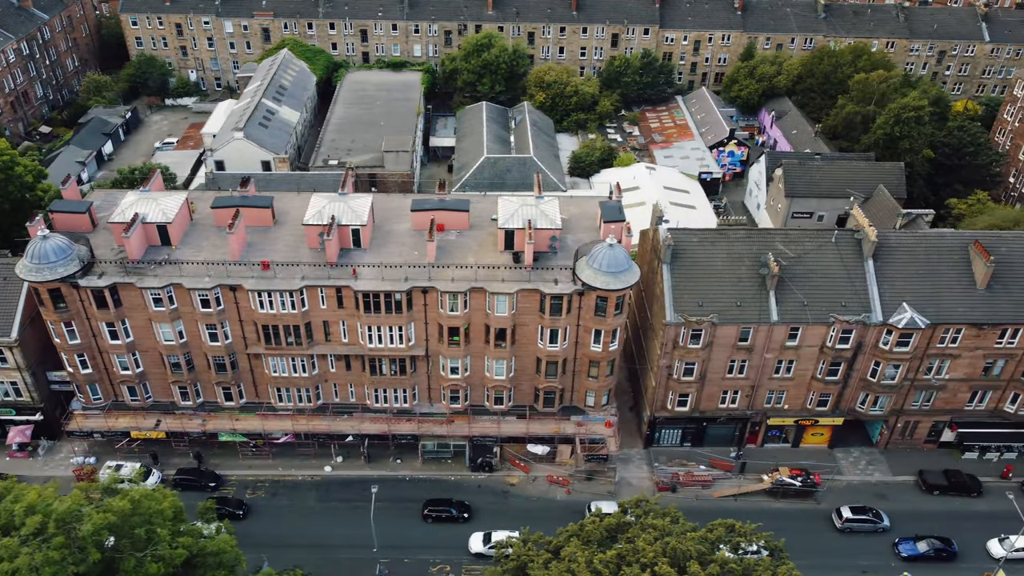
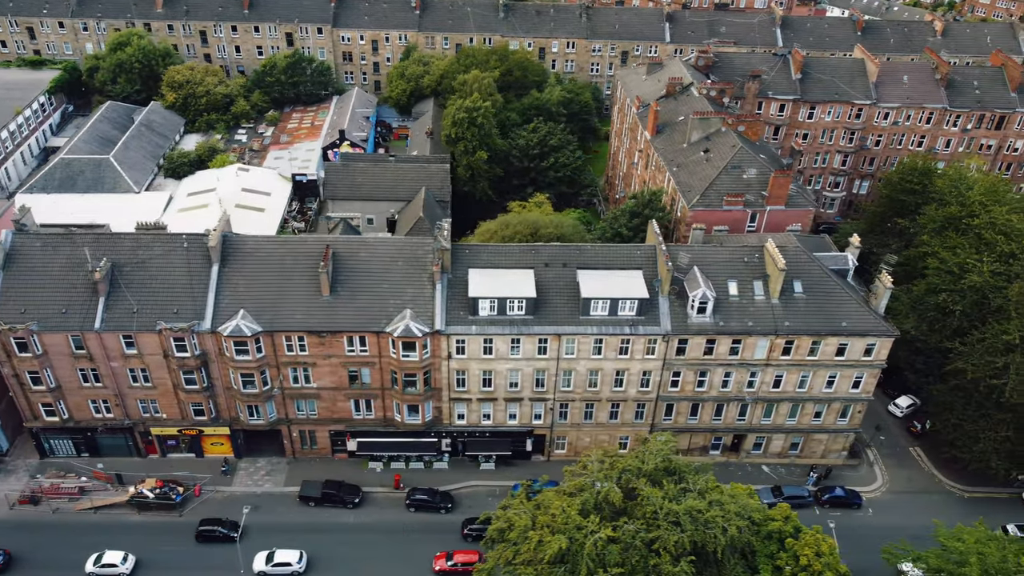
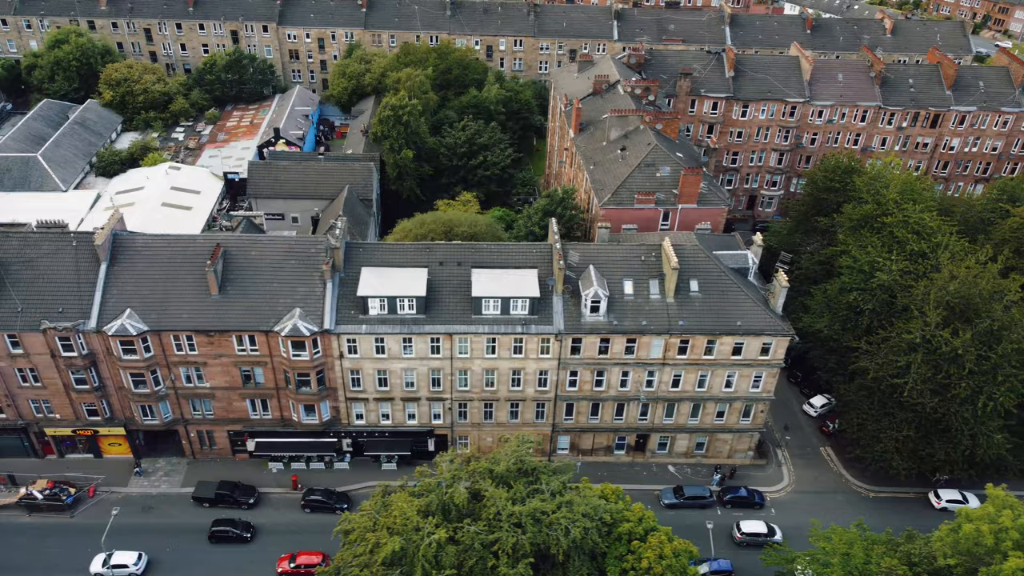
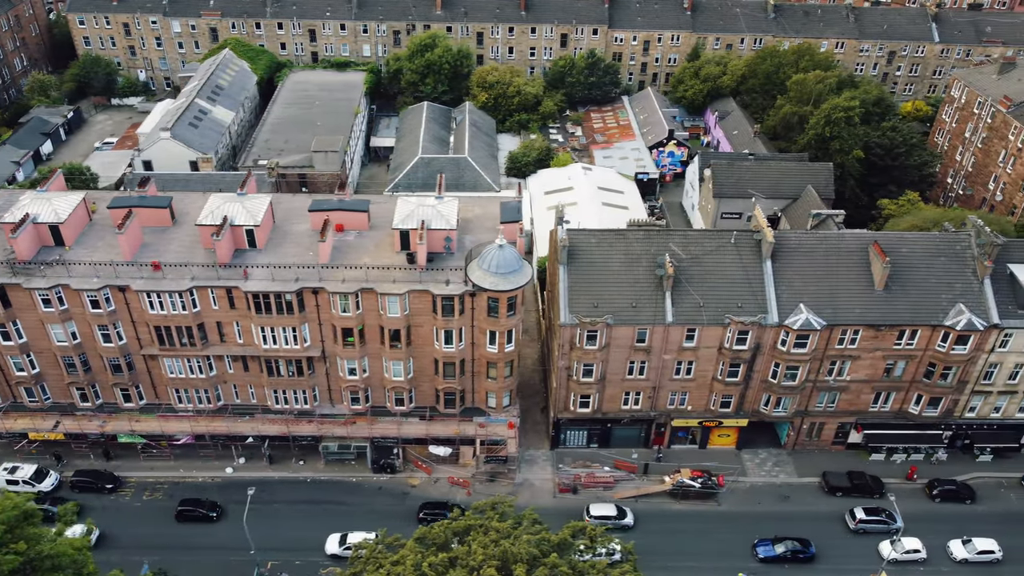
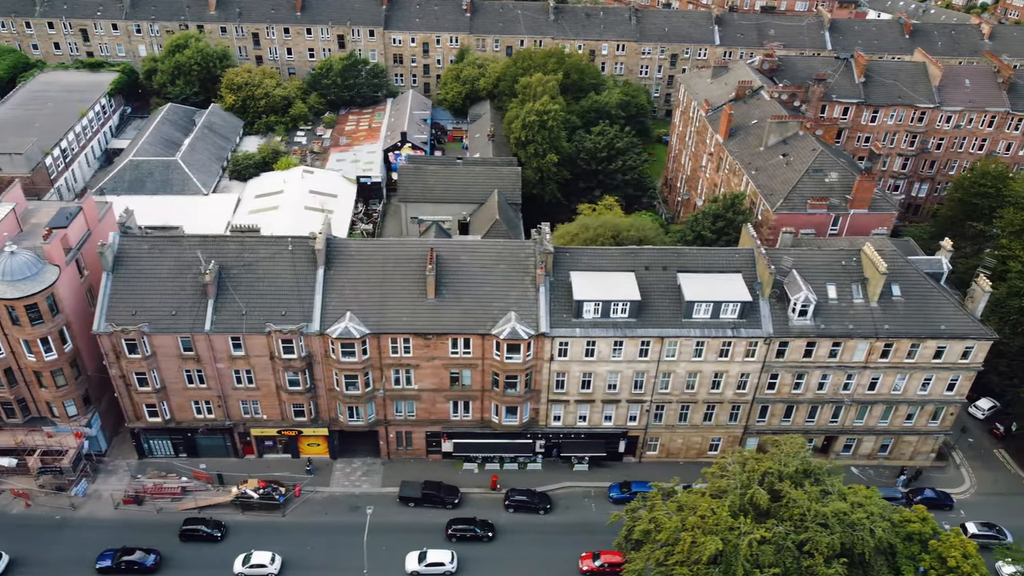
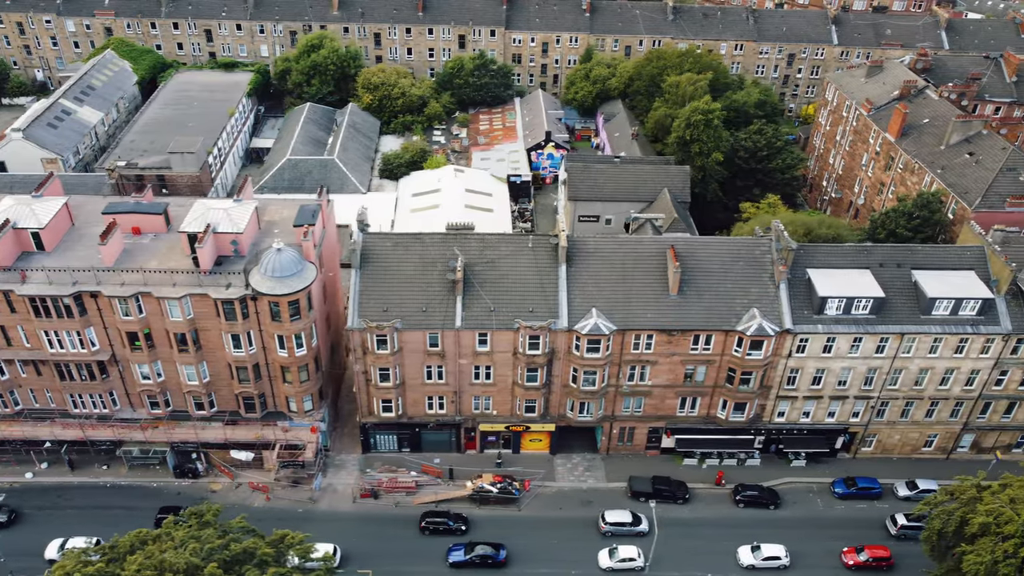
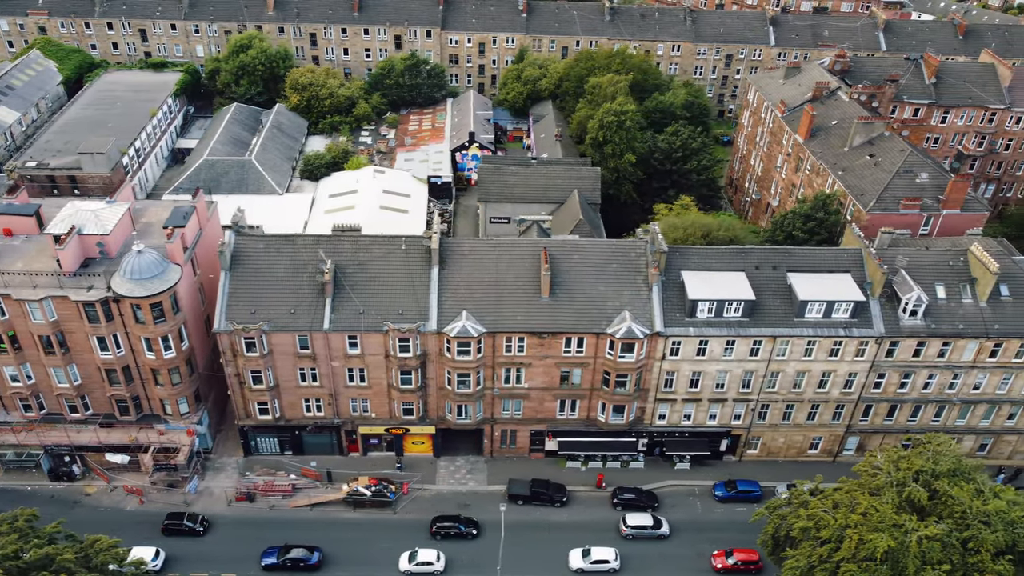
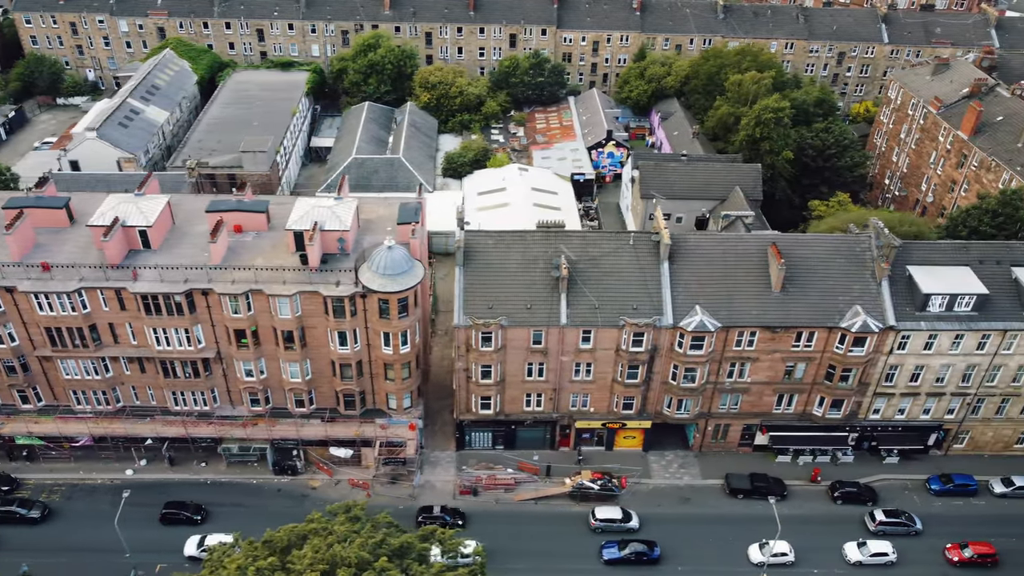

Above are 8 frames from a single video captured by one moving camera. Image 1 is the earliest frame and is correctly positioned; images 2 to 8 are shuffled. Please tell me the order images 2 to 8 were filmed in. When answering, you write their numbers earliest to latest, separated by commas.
4, 8, 6, 7, 5, 2, 3
